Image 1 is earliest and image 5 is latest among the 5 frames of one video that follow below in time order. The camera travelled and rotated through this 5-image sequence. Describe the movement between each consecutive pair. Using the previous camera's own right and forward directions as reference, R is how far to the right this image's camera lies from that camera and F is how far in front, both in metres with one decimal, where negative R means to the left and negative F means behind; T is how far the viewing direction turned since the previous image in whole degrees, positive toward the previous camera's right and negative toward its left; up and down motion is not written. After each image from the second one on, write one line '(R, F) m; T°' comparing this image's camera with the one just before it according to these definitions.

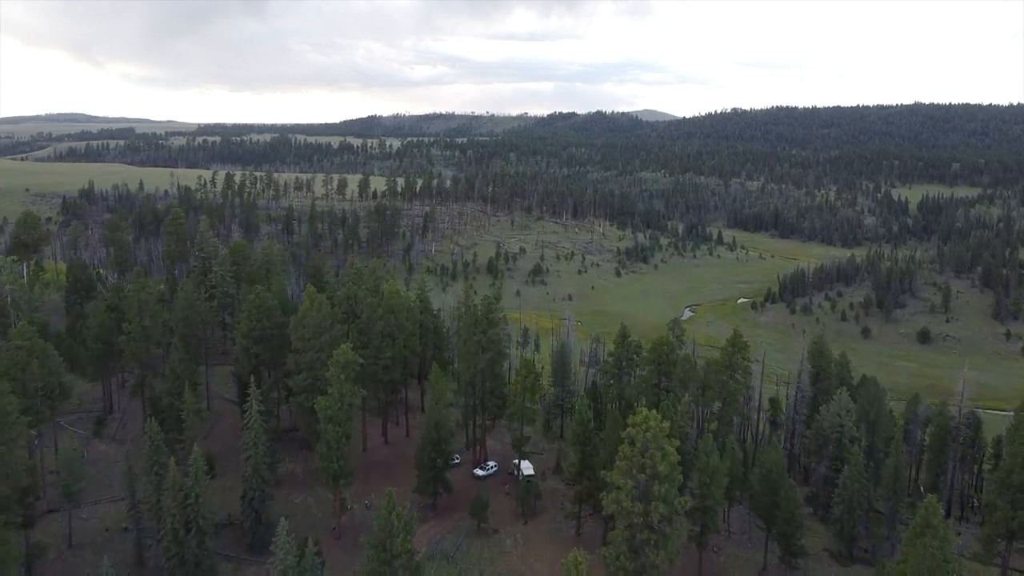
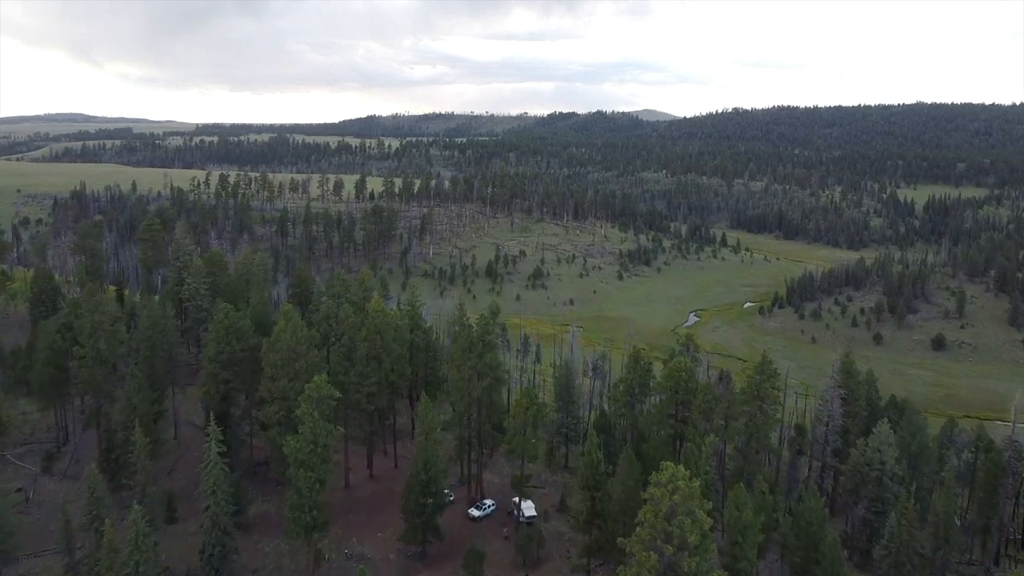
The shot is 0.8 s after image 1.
(0.0, +3.9) m; 0°
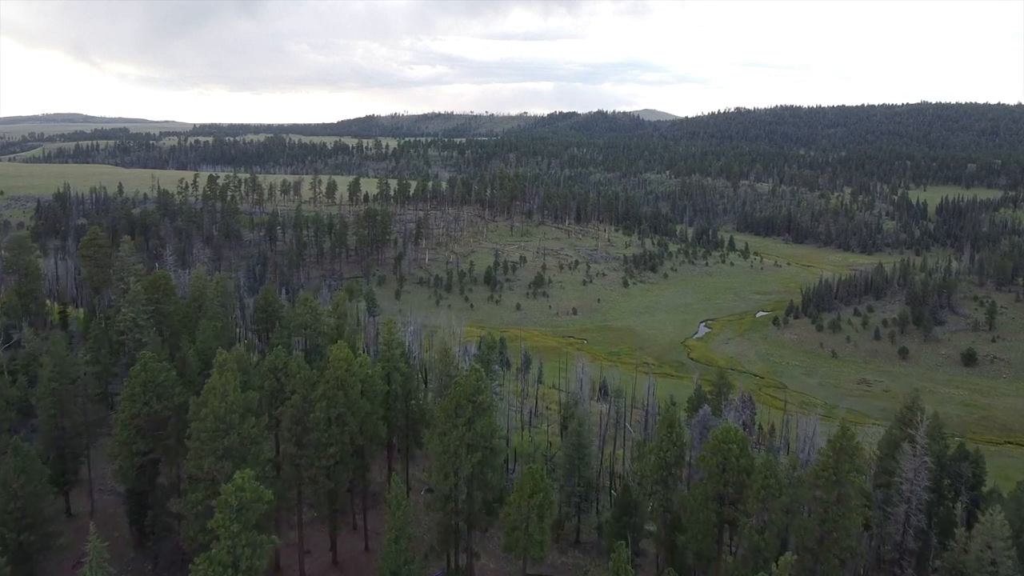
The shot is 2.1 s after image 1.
(0.0, +7.2) m; 0°
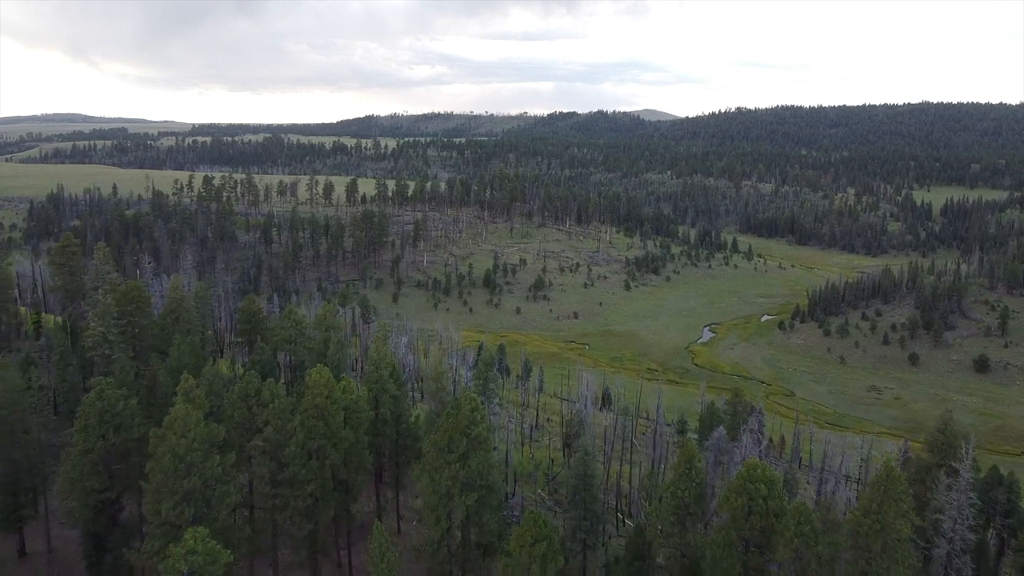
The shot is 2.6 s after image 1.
(0.0, +2.7) m; 0°
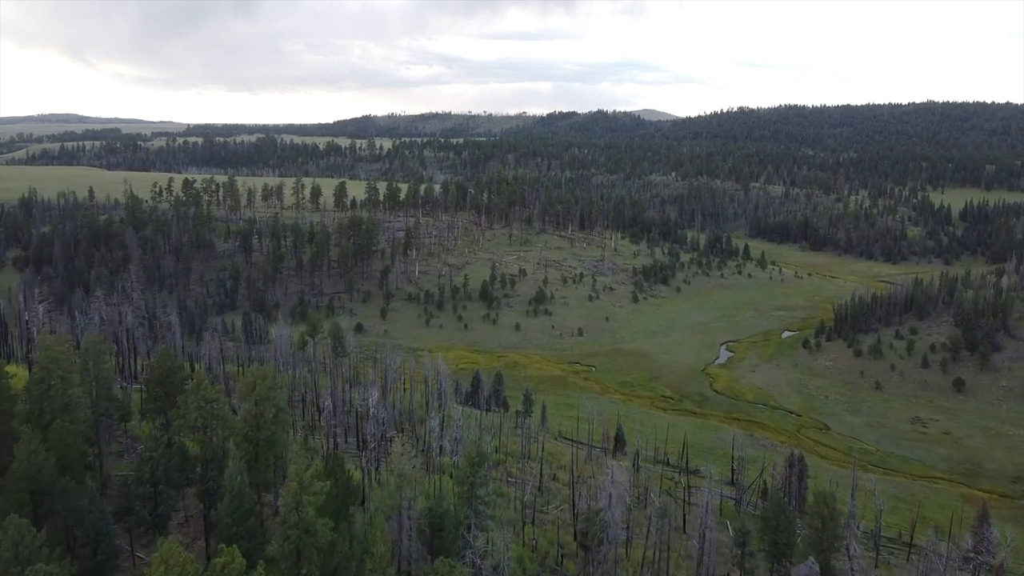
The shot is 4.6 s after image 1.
(+0.1, +10.4) m; 0°
